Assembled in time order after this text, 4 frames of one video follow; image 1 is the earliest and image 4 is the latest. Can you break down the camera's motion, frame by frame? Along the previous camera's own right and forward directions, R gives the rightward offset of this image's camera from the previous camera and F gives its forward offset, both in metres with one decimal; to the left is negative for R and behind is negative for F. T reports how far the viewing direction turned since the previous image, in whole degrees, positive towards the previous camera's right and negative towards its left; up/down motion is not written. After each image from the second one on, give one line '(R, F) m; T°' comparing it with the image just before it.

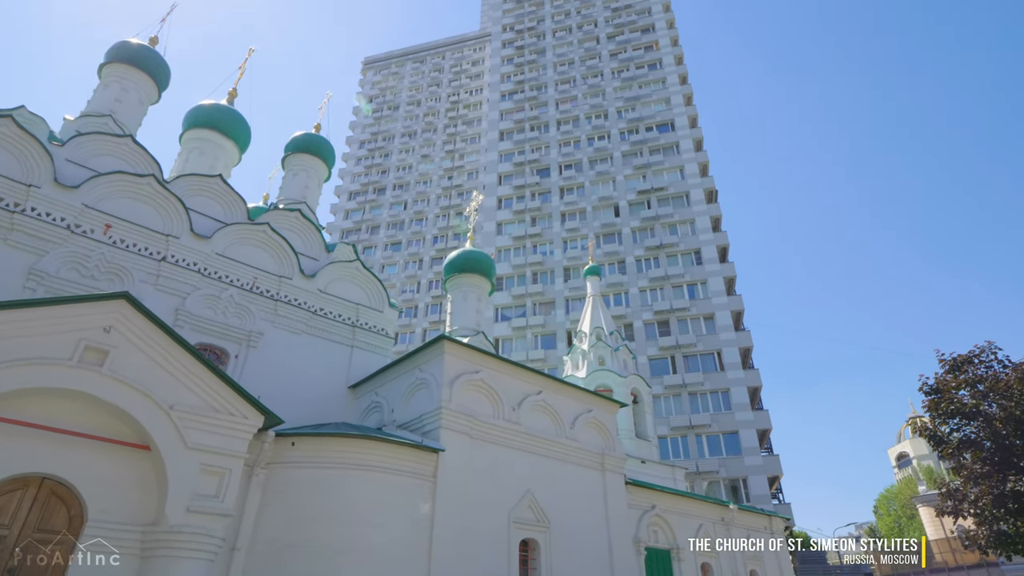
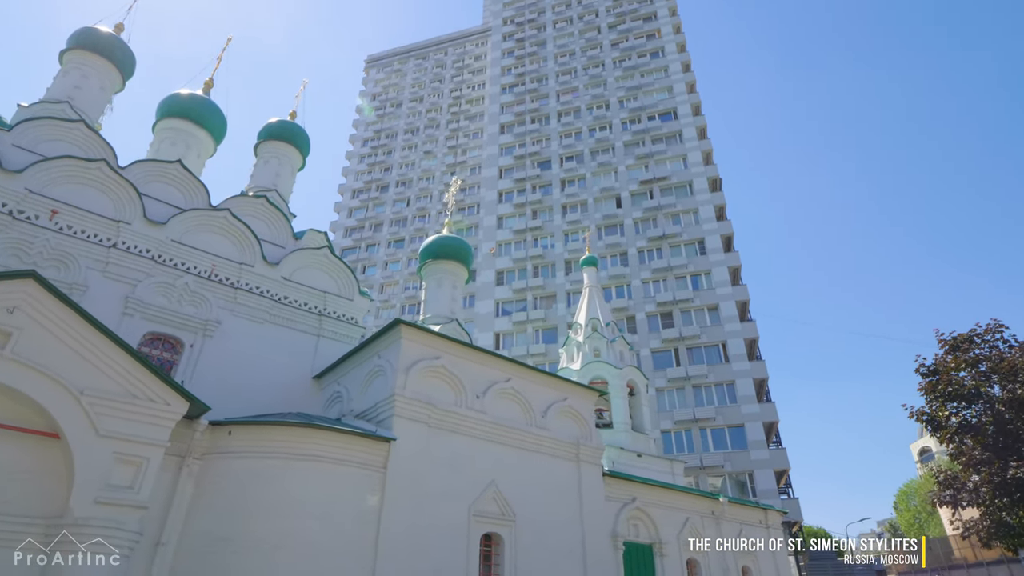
(+0.9, +0.5) m; -2°
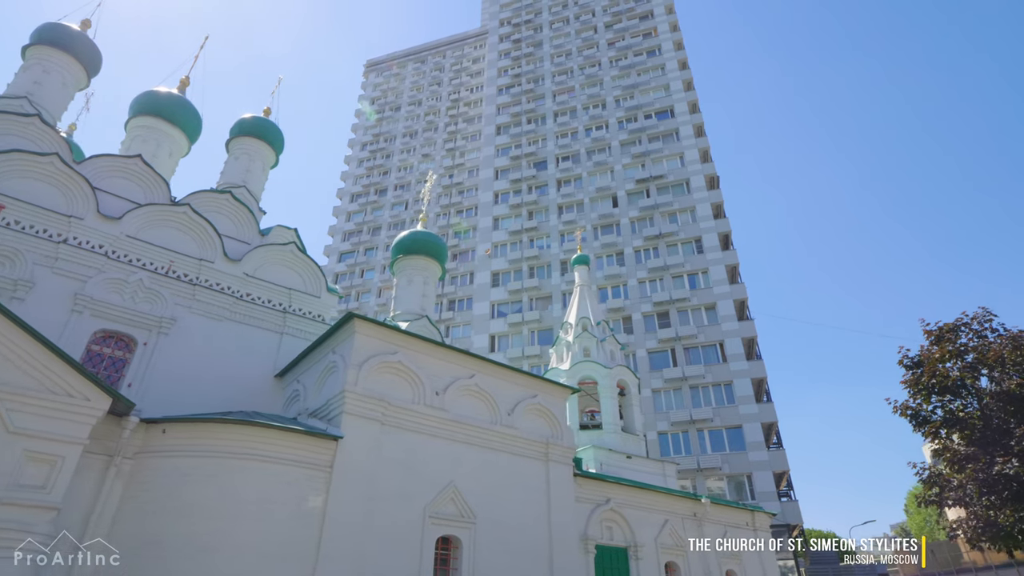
(+0.8, +0.4) m; -1°
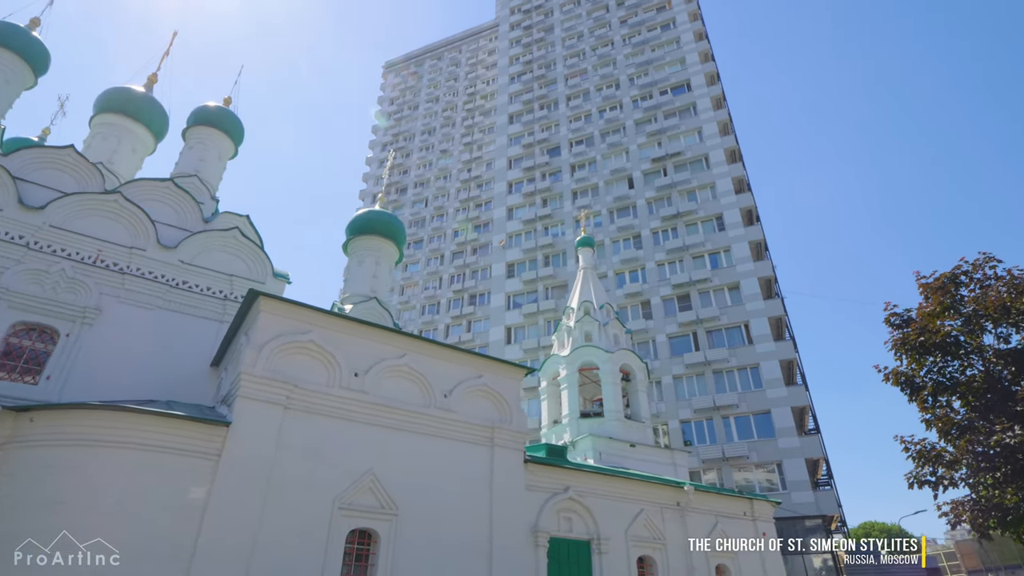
(+1.9, +1.0) m; -5°
